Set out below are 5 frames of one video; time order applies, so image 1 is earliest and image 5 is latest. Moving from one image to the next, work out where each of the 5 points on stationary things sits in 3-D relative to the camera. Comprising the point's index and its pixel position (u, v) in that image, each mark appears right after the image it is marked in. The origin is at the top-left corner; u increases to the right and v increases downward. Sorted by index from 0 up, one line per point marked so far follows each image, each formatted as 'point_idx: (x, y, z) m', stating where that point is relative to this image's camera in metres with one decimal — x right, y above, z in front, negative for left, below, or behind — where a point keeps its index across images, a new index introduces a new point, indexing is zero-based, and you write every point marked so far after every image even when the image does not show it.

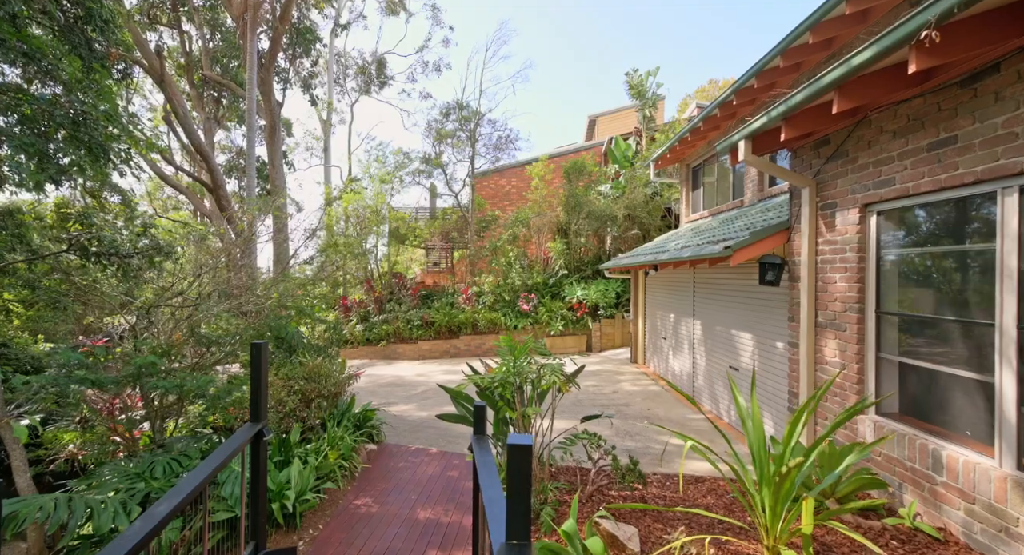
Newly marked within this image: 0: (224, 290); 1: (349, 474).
0: (-2.8, -0.1, +4.9) m
1: (-1.5, -1.8, +4.8) m
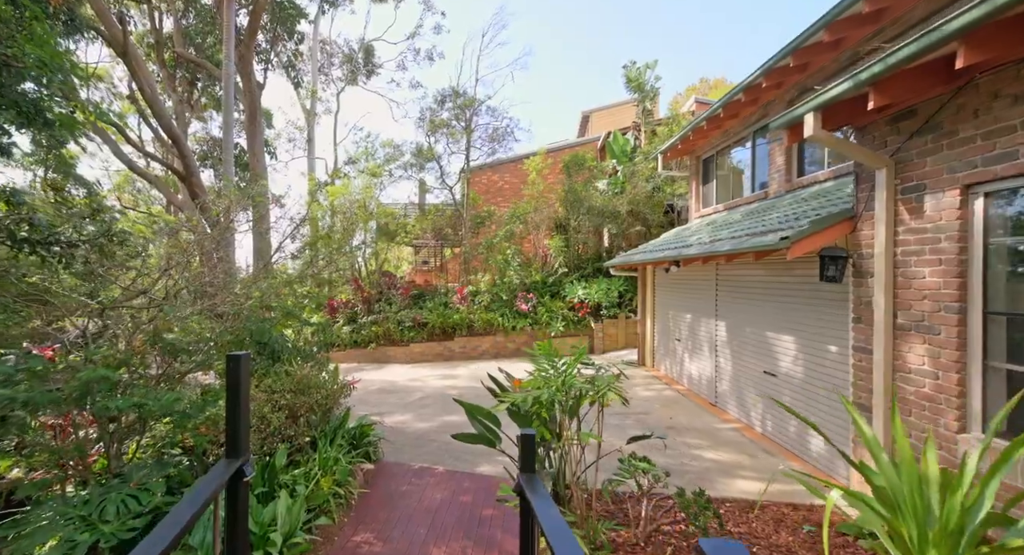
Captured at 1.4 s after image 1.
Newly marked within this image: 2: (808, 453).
0: (-2.6, 0.0, +4.1) m
1: (-1.3, -1.8, +4.1) m
2: (+2.8, -1.7, +5.0) m
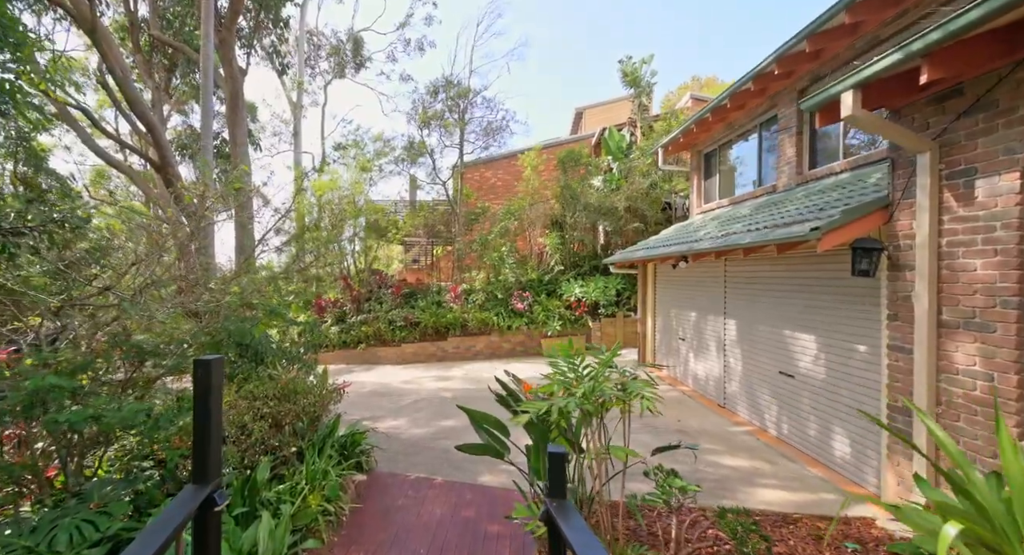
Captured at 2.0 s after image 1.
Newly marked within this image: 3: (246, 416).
0: (-2.5, 0.0, +3.7) m
1: (-1.2, -1.7, +3.7) m
2: (+2.9, -1.6, +4.7) m
3: (-1.9, -1.0, +3.8) m
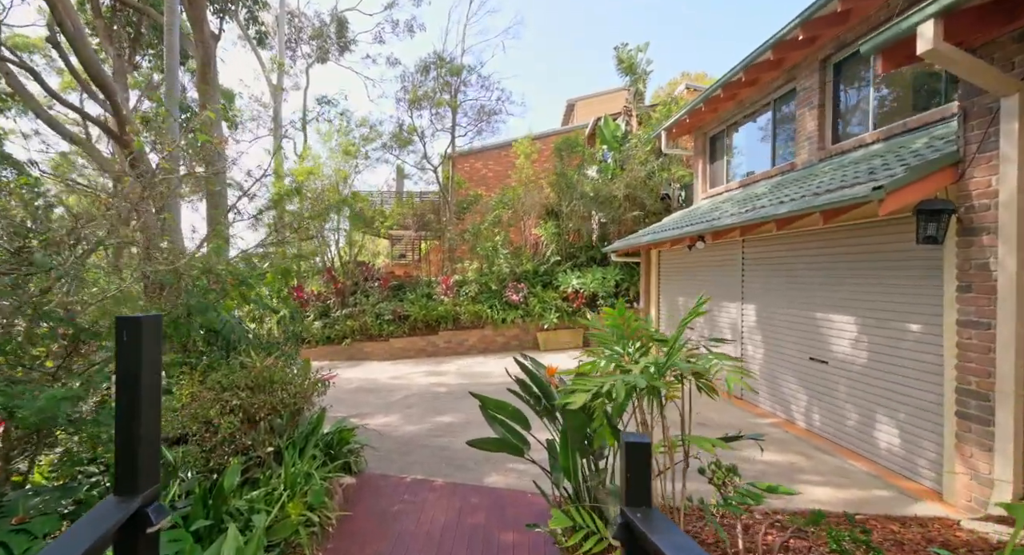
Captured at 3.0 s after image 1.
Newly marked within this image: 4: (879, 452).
0: (-2.4, +0.2, +3.1) m
1: (-1.1, -1.5, +3.1) m
2: (+2.9, -1.4, +4.2) m
3: (-1.8, -0.8, +3.2) m
4: (+2.9, -1.4, +4.2) m
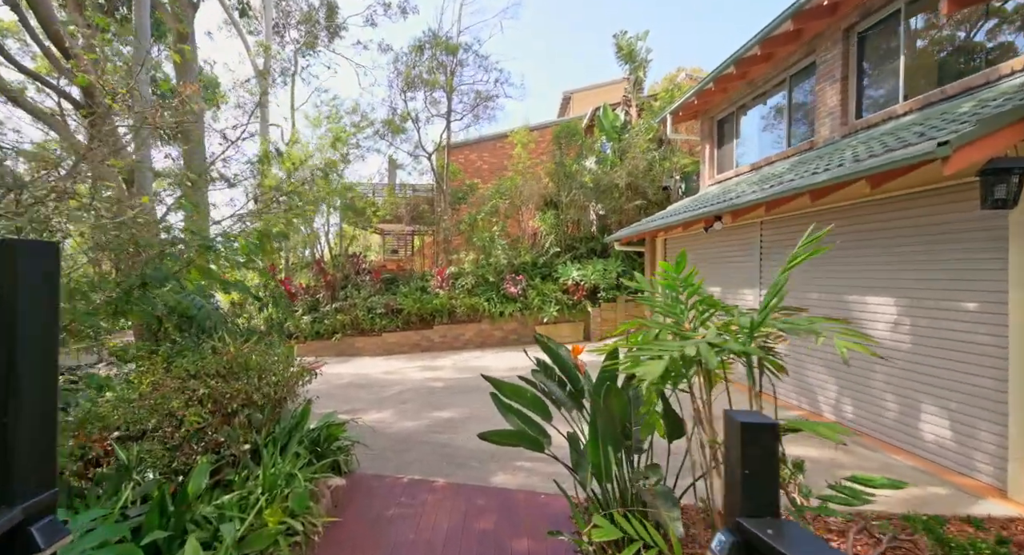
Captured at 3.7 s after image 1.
0: (-2.4, +0.4, +2.6) m
1: (-1.1, -1.4, +2.6) m
2: (+3.0, -1.2, +3.8) m
3: (-1.7, -0.6, +2.7) m
4: (+3.0, -1.2, +3.8) m
